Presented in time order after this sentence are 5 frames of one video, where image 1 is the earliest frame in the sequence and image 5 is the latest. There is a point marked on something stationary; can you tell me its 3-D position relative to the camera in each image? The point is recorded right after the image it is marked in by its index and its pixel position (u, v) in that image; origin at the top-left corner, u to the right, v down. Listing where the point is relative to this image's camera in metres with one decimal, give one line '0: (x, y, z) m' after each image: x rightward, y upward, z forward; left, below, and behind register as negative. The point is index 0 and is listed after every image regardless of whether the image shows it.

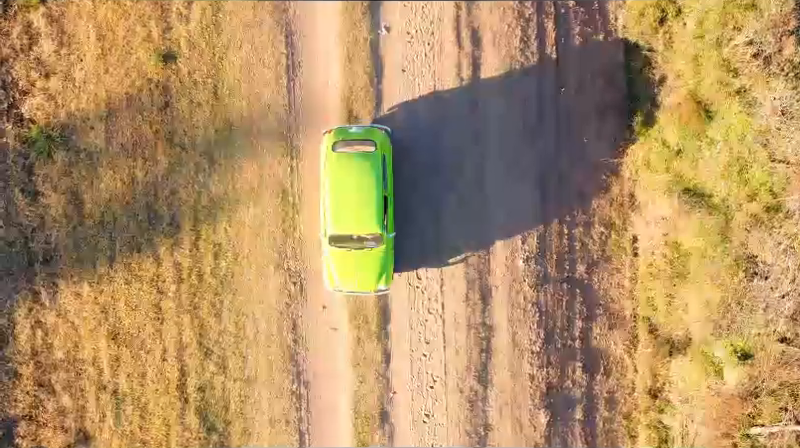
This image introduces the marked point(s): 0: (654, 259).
0: (+3.9, -0.6, +14.5) m
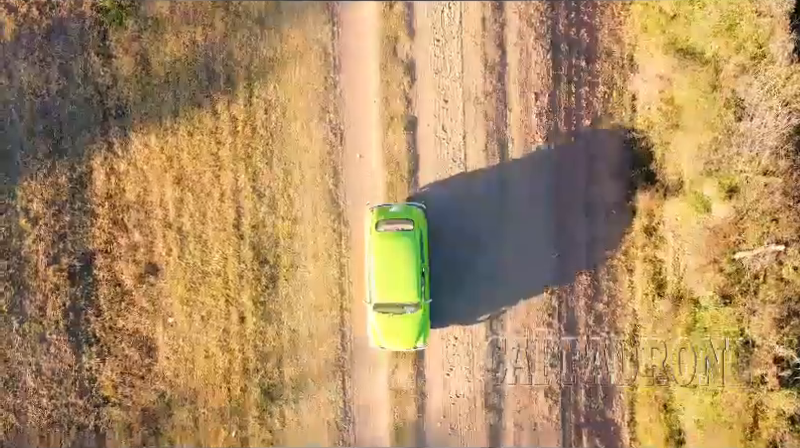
0: (+4.4, +1.9, +16.5) m
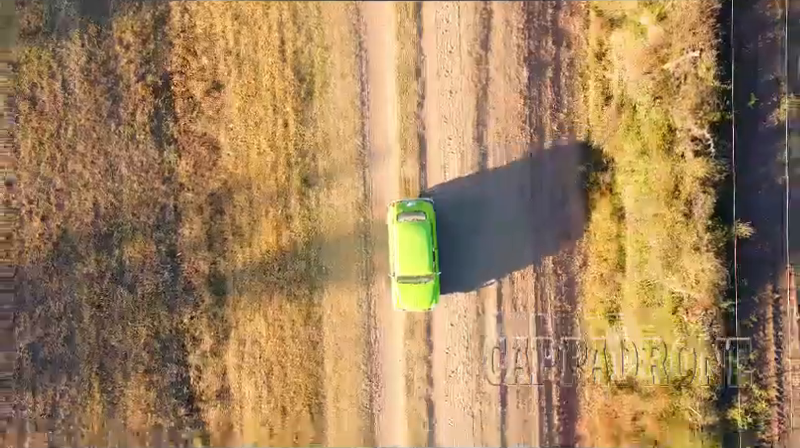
0: (+4.6, +5.9, +21.3) m
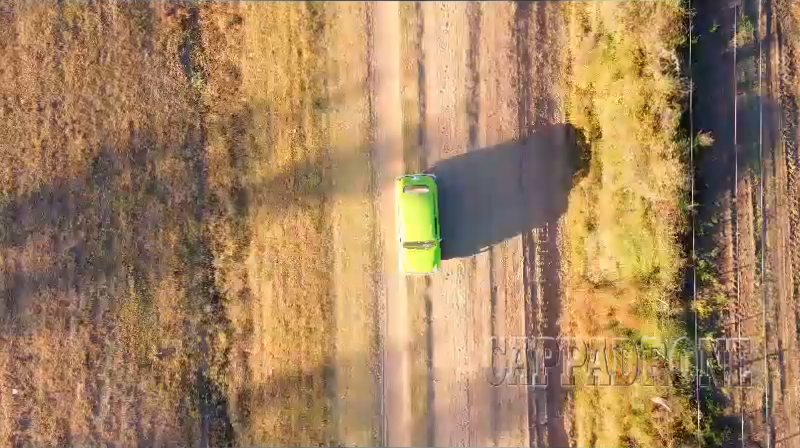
0: (+4.6, +8.0, +23.8) m
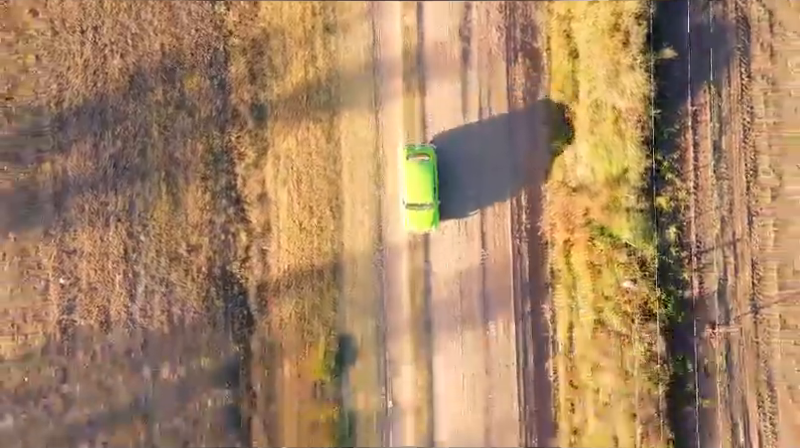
0: (+4.6, +10.6, +26.8) m
